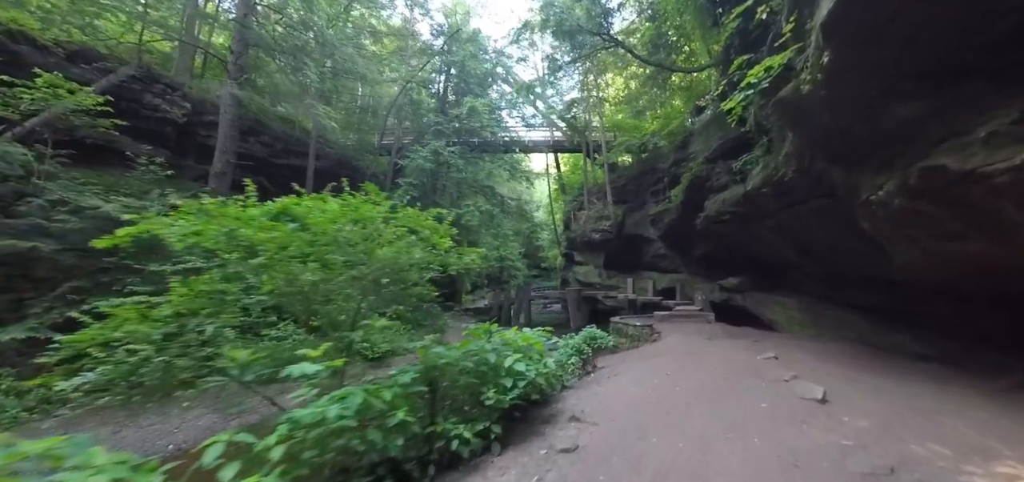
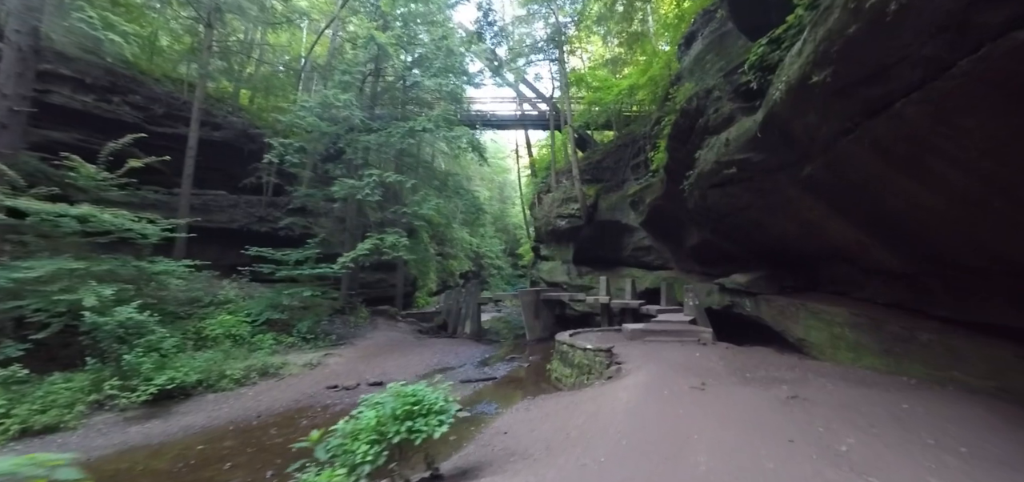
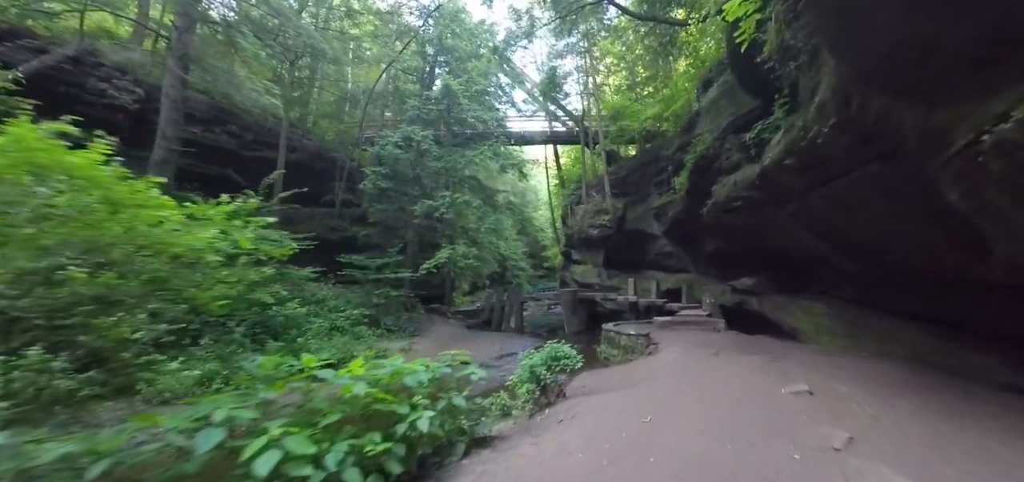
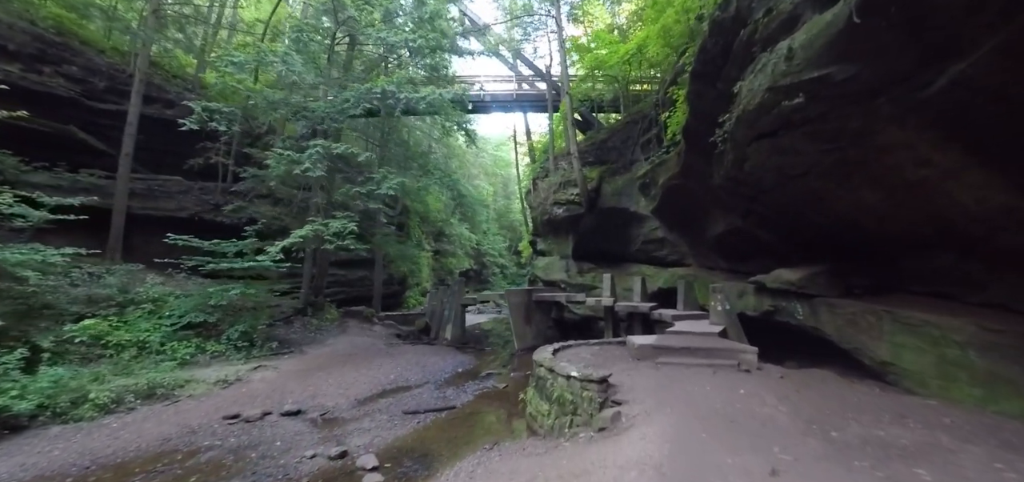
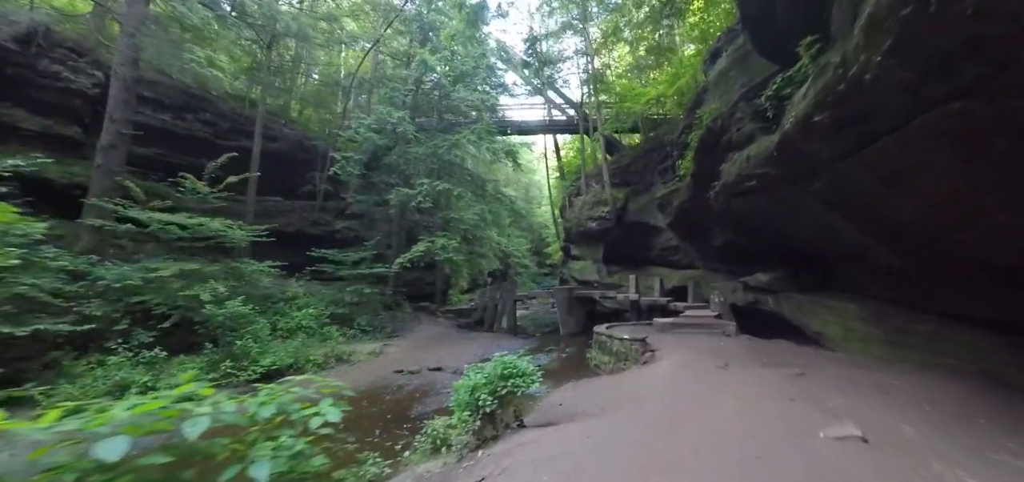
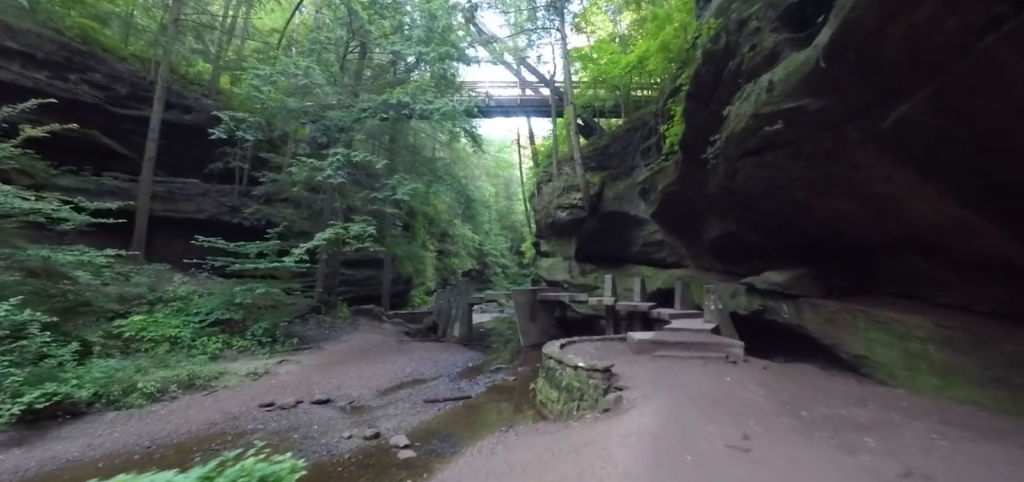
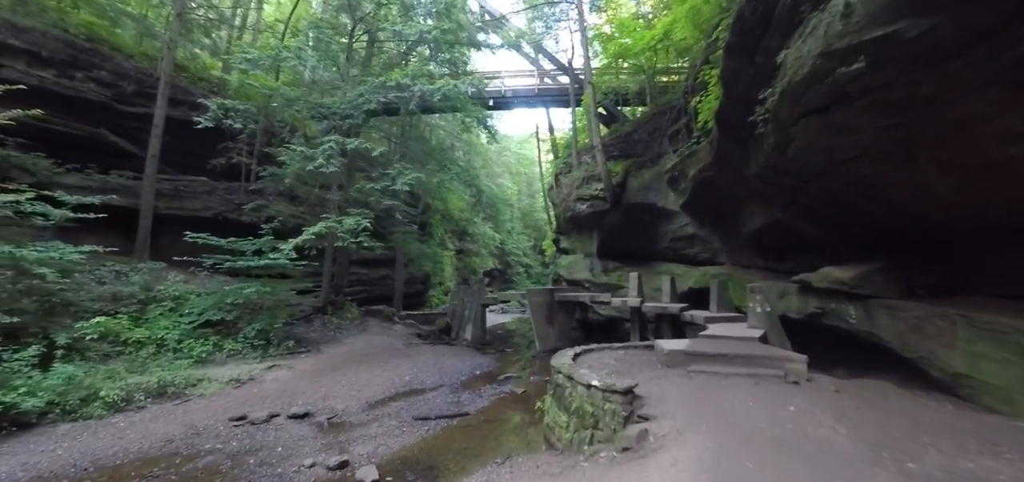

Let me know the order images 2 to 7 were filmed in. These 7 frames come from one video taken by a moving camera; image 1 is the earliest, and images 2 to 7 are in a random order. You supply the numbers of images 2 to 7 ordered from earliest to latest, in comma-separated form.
3, 5, 2, 6, 4, 7
